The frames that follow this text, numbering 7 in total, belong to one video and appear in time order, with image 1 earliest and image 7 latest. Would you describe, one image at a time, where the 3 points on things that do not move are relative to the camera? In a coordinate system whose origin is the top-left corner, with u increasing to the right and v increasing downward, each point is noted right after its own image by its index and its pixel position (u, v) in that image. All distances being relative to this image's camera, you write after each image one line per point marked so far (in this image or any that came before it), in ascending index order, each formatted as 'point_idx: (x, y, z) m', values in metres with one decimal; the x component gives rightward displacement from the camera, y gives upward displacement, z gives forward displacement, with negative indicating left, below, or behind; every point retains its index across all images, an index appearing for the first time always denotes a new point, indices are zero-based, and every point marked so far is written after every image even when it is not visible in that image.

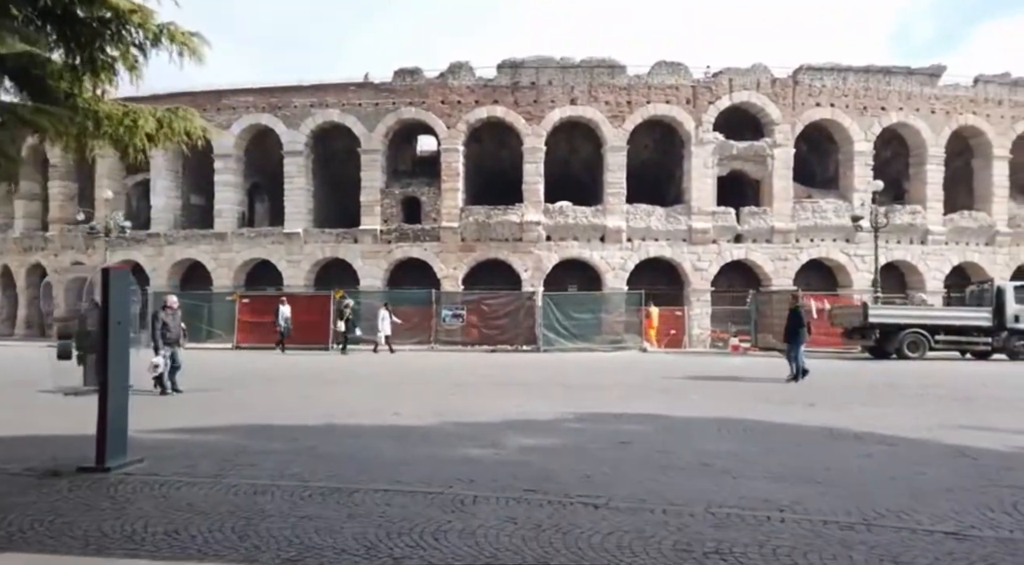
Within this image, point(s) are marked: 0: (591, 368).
0: (+1.4, -1.6, +13.4) m
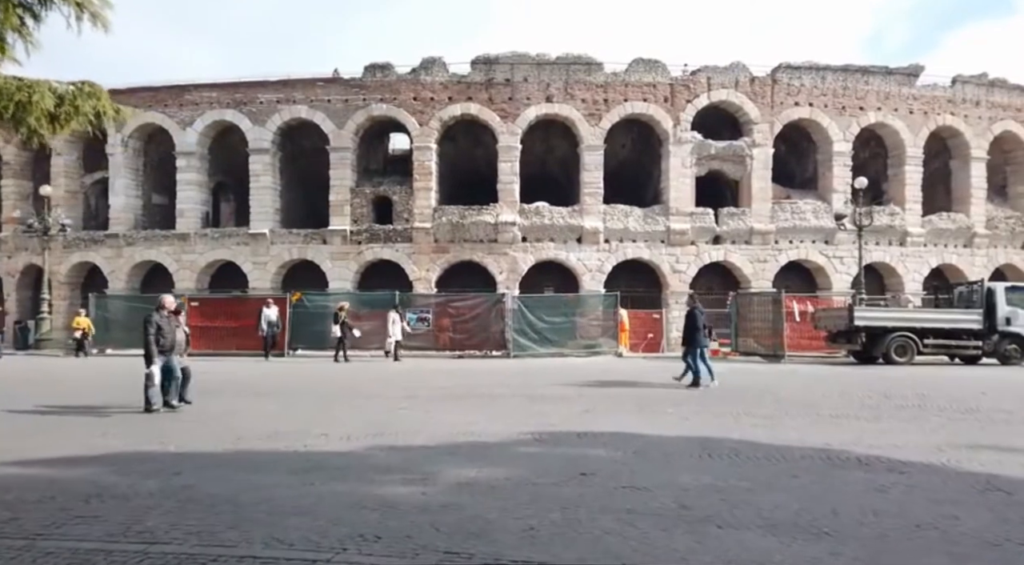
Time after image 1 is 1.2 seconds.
0: (+0.9, -1.6, +12.7) m
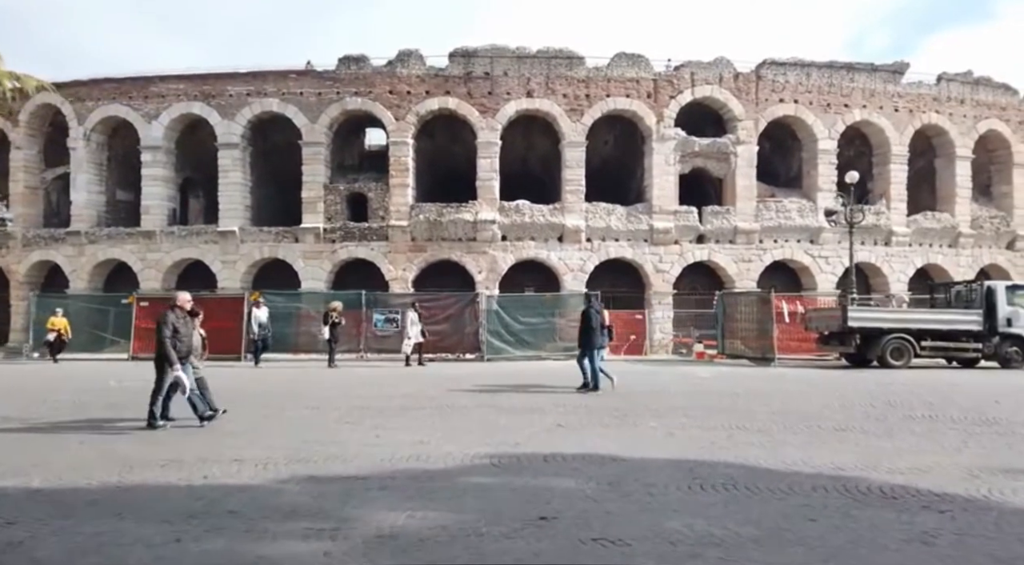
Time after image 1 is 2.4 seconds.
0: (+0.4, -1.6, +11.9) m
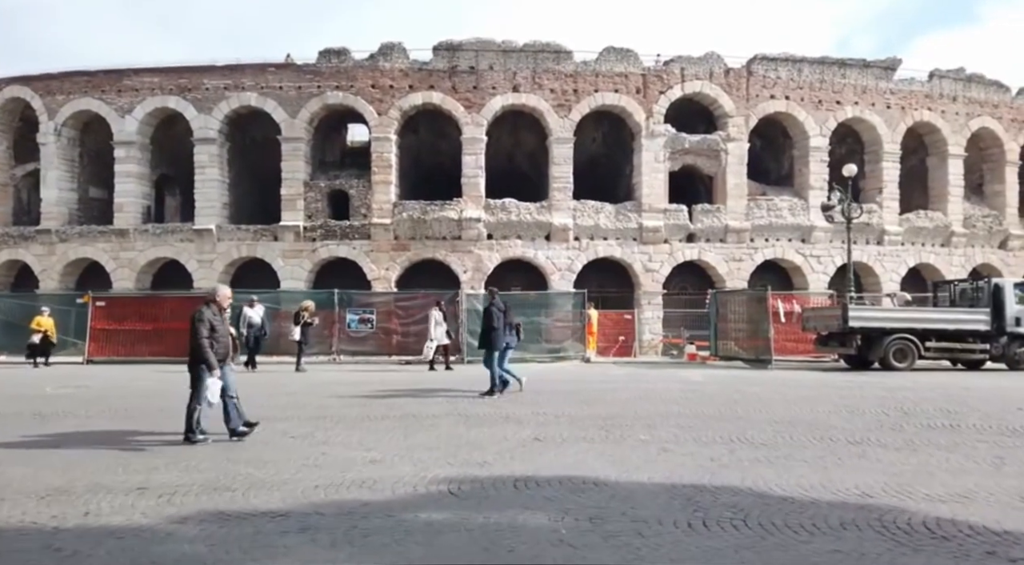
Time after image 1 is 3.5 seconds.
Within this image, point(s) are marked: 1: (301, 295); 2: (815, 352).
0: (+0.1, -1.6, +11.2) m
1: (-5.3, -0.3, +18.6) m
2: (+7.4, -1.7, +17.5) m
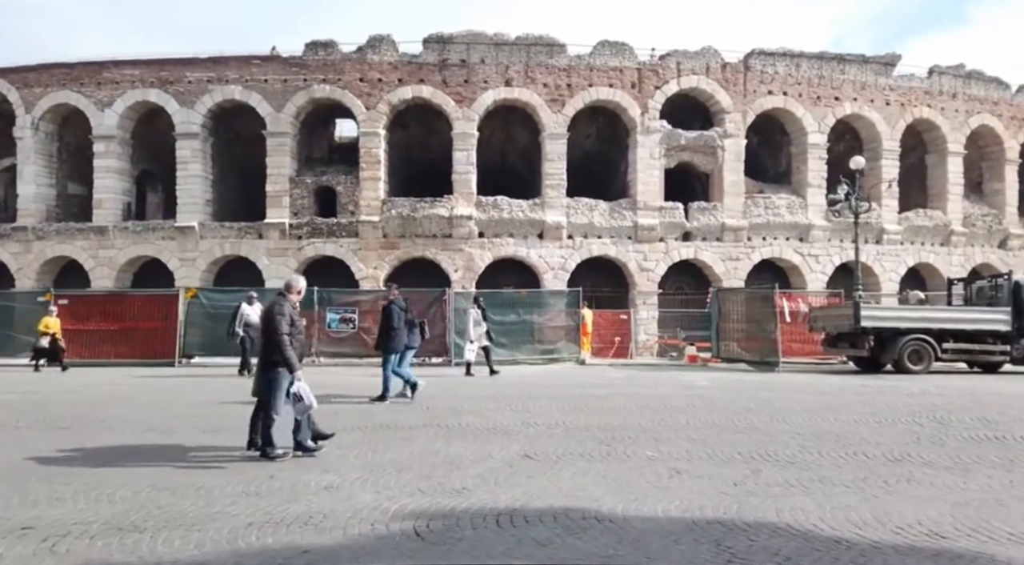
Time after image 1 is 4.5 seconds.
0: (0.0, -1.5, +10.5) m
1: (-5.5, -0.3, +17.9) m
2: (+7.2, -1.7, +16.9) m
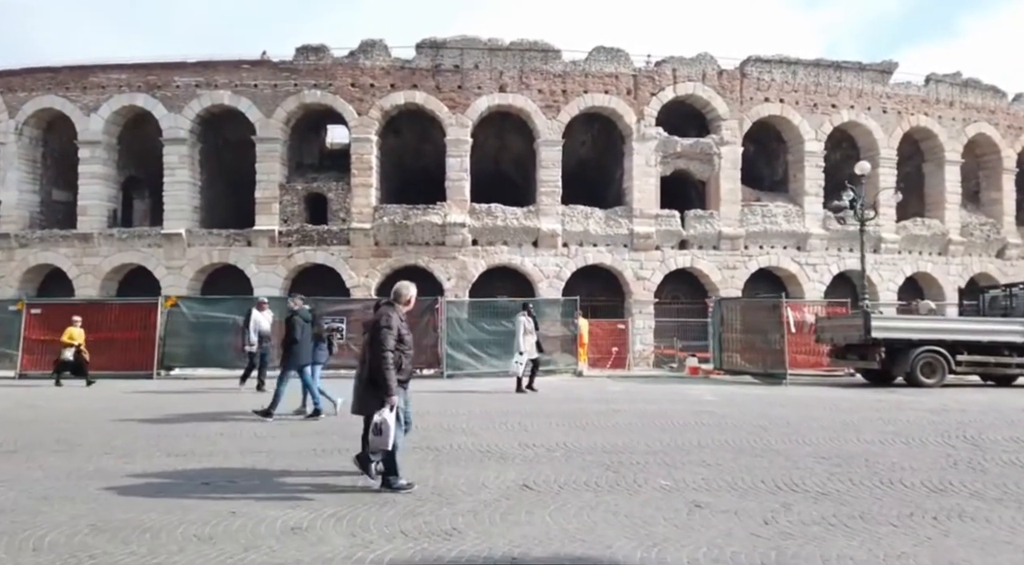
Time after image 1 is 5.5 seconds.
0: (-0.1, -1.7, +10.1) m
1: (-5.7, -0.5, +17.4) m
2: (+7.0, -1.9, +16.5) m
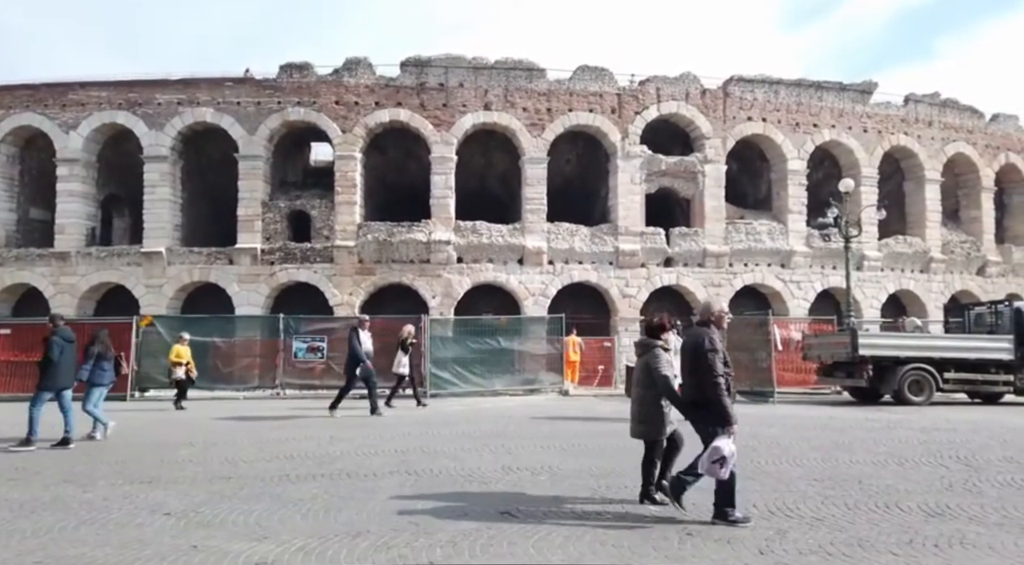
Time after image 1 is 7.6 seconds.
0: (-0.3, -1.9, +9.9) m
1: (-6.0, -0.9, +17.1) m
2: (+6.7, -2.3, +16.5) m
